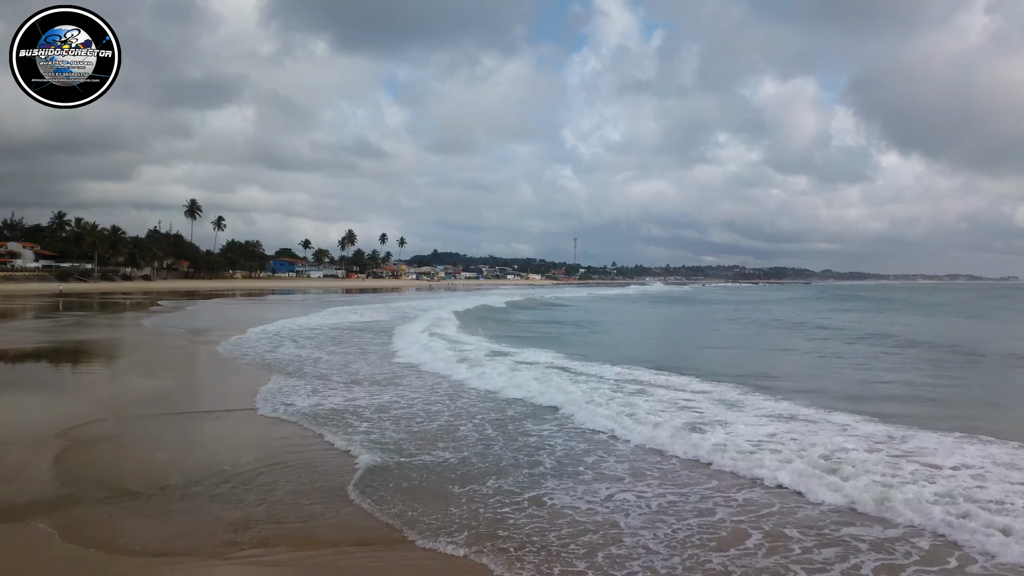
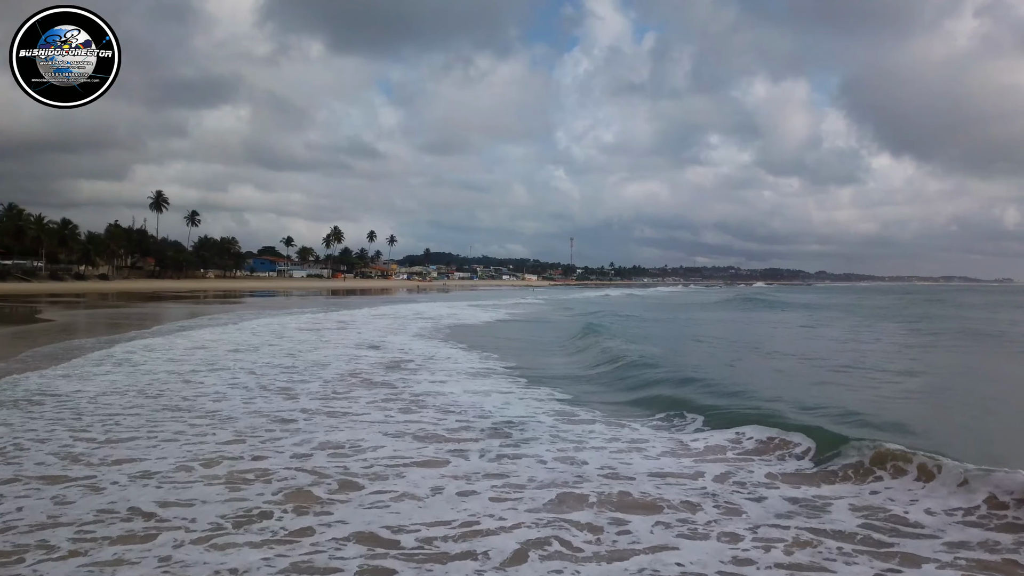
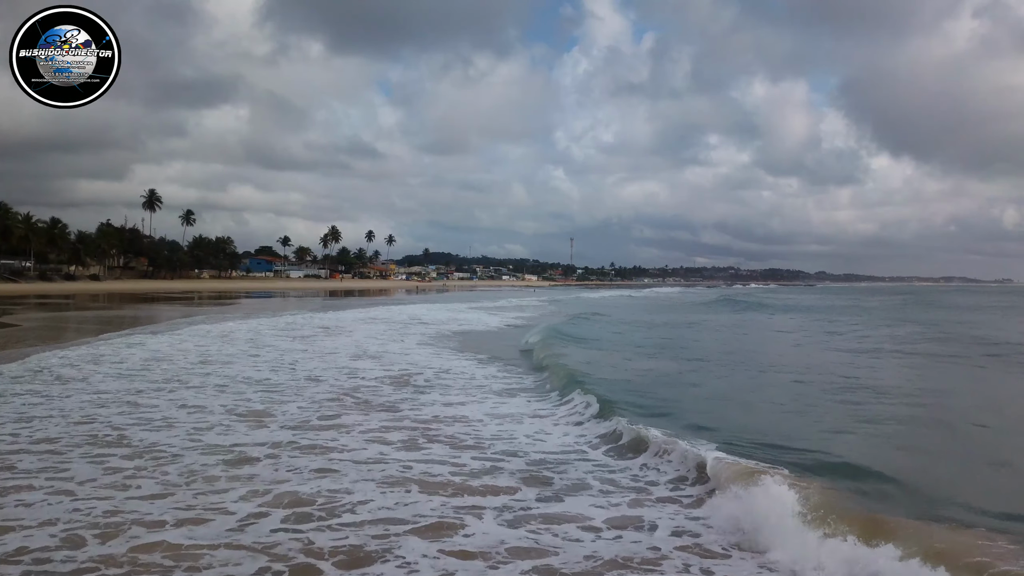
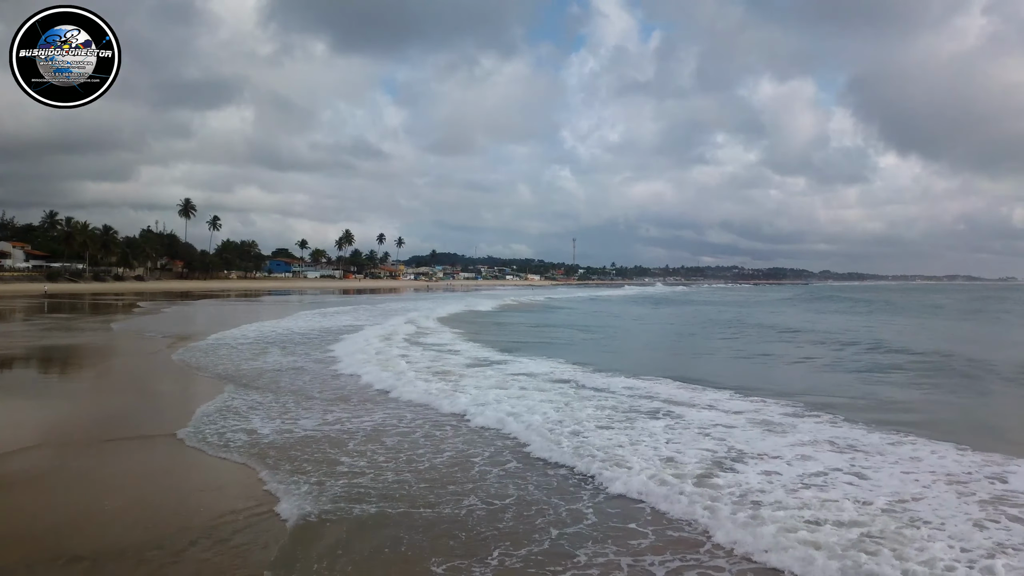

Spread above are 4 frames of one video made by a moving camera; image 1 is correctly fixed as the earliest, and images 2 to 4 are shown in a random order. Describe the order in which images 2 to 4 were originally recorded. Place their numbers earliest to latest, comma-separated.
4, 2, 3
